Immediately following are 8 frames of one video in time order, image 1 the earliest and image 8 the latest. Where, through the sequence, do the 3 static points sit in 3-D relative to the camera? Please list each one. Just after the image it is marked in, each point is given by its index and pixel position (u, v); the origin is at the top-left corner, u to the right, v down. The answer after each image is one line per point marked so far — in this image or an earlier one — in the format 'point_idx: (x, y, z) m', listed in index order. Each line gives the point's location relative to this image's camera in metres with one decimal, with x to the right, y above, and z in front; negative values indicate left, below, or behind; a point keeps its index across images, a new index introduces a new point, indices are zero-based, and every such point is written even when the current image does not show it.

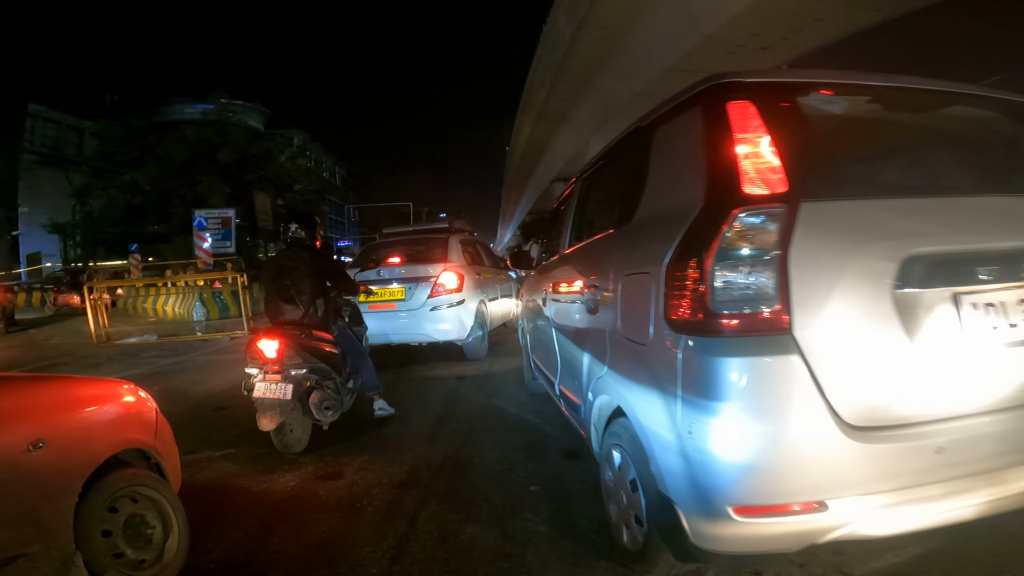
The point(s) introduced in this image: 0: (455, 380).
0: (-0.7, -1.1, +8.1) m
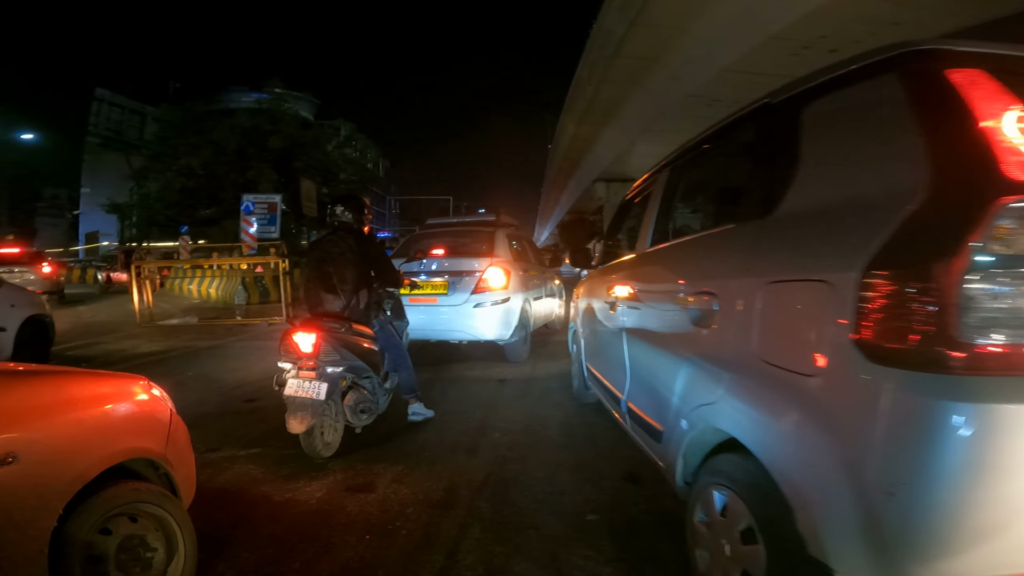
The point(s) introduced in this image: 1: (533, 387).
0: (-0.2, -1.1, +7.6) m
1: (+0.2, -1.1, +7.2) m
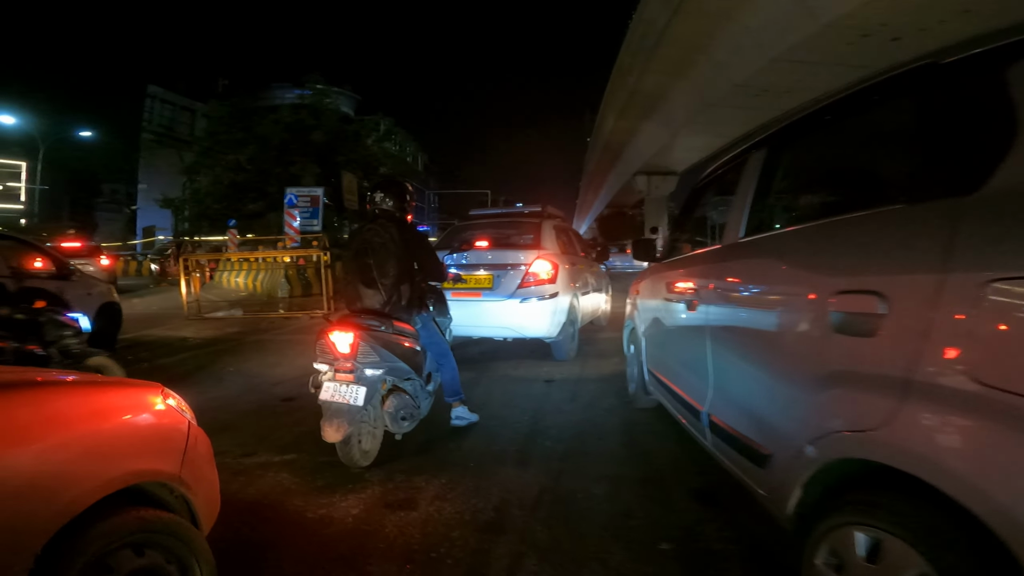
0: (+0.3, -1.0, +7.1) m
1: (+0.7, -1.0, +6.7) m
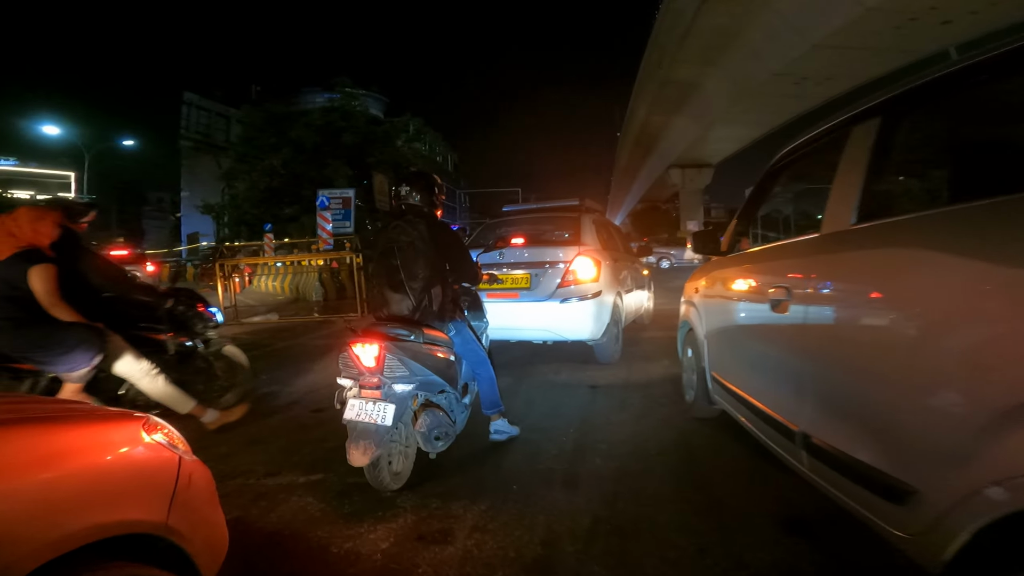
0: (+0.8, -1.0, +6.6) m
1: (+1.1, -1.0, +6.2) m
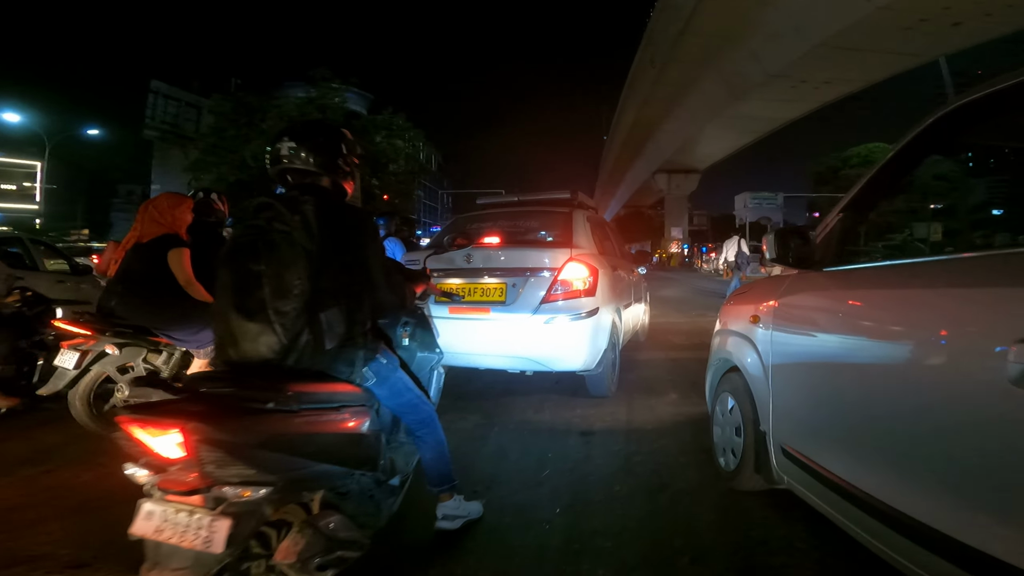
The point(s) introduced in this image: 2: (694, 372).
0: (+0.5, -1.1, +5.0) m
1: (+0.9, -1.1, +4.6) m
2: (+2.0, -0.9, +7.0) m
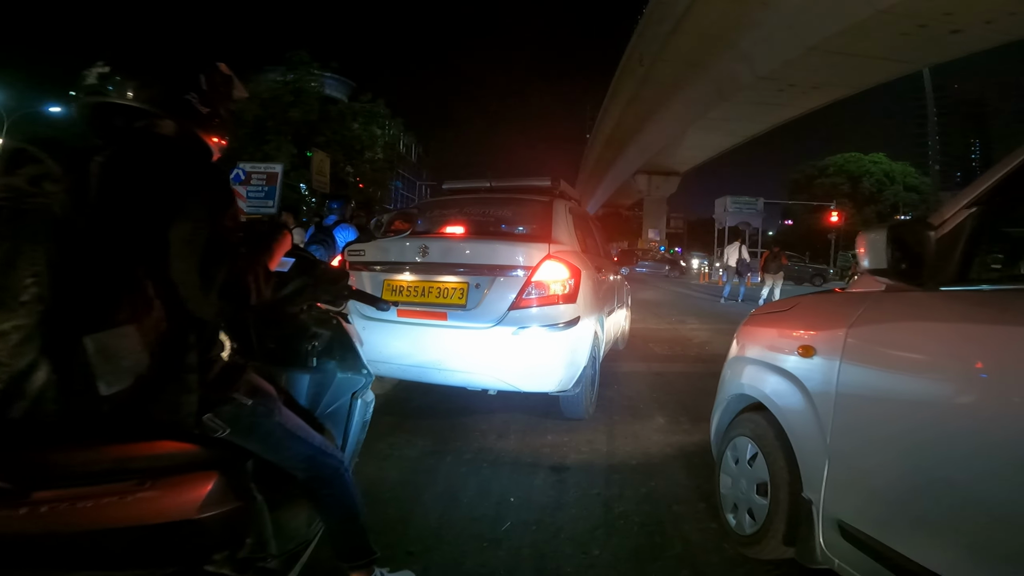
0: (+0.2, -1.1, +4.1) m
1: (+0.6, -1.2, +3.8) m
2: (+1.6, -1.0, +6.2) m
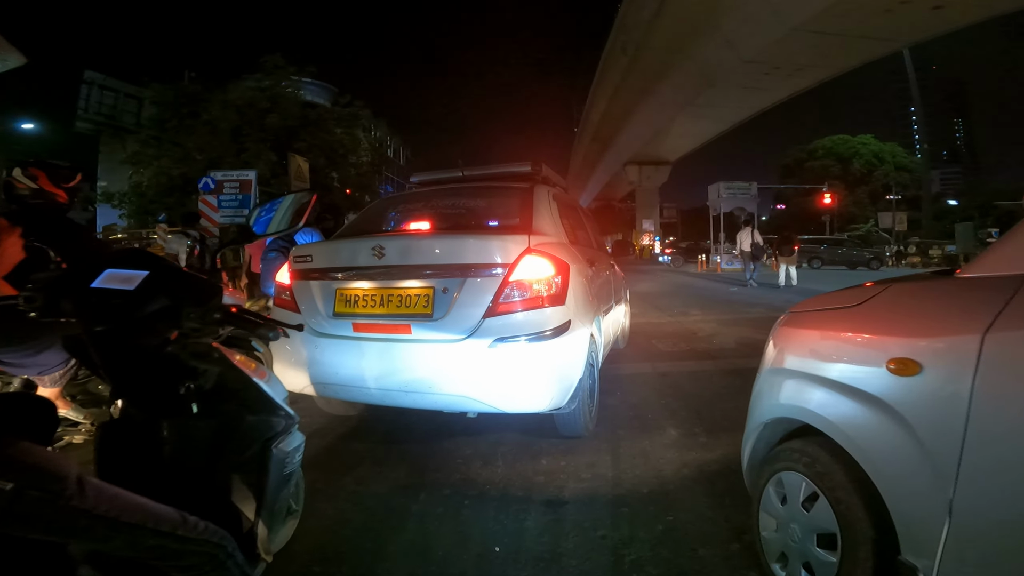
0: (+0.2, -1.1, +3.5) m
1: (+0.6, -1.2, +3.1) m
2: (+1.5, -0.9, +5.5) m
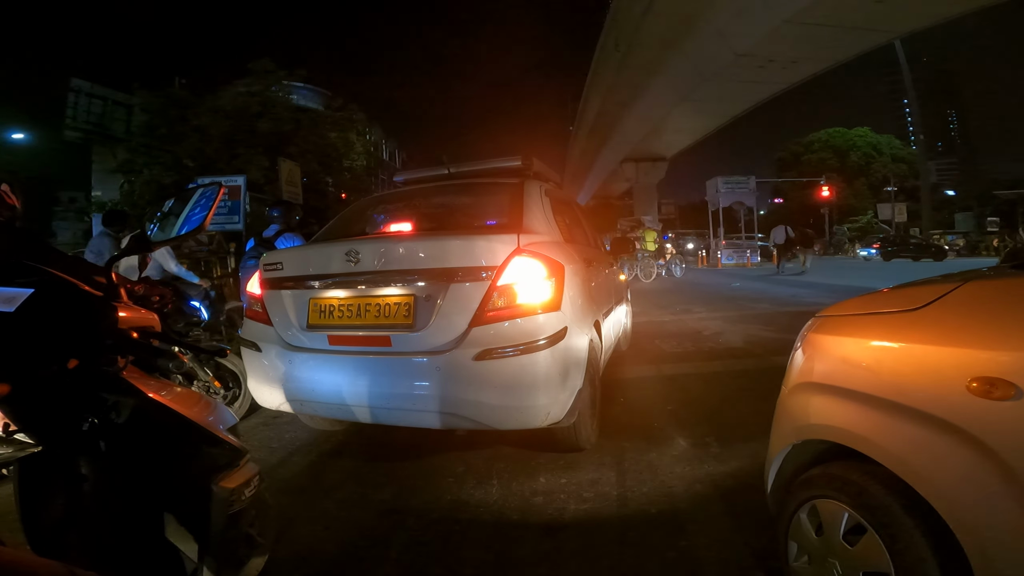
0: (+0.1, -1.2, +3.2) m
1: (+0.5, -1.2, +2.8) m
2: (+1.5, -0.9, +5.2) m
